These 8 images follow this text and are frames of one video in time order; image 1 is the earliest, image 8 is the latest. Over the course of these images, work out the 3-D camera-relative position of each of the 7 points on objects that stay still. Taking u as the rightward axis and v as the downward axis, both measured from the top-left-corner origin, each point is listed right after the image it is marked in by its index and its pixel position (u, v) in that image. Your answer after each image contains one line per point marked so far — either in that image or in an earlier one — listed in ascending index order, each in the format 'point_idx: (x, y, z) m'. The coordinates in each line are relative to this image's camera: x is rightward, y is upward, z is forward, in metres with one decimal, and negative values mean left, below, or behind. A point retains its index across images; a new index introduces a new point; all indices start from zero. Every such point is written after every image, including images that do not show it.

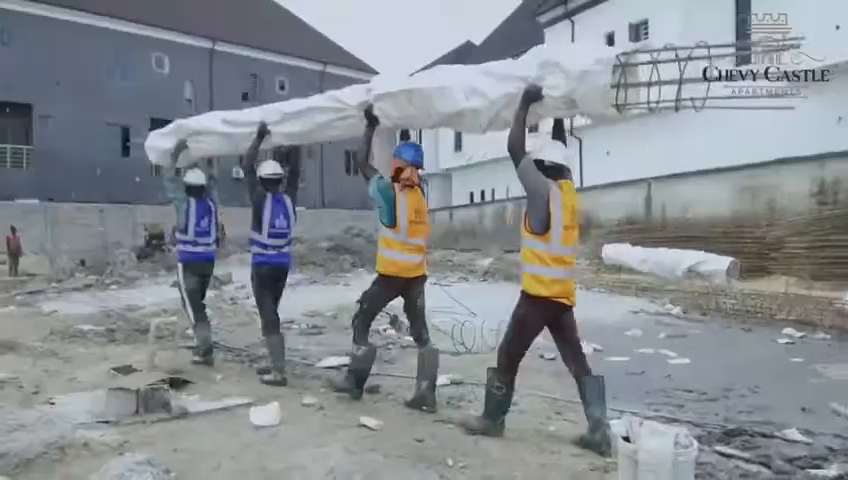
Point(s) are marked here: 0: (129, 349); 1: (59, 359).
0: (-3.6, -1.3, +7.5) m
1: (-4.2, -1.4, +7.1) m
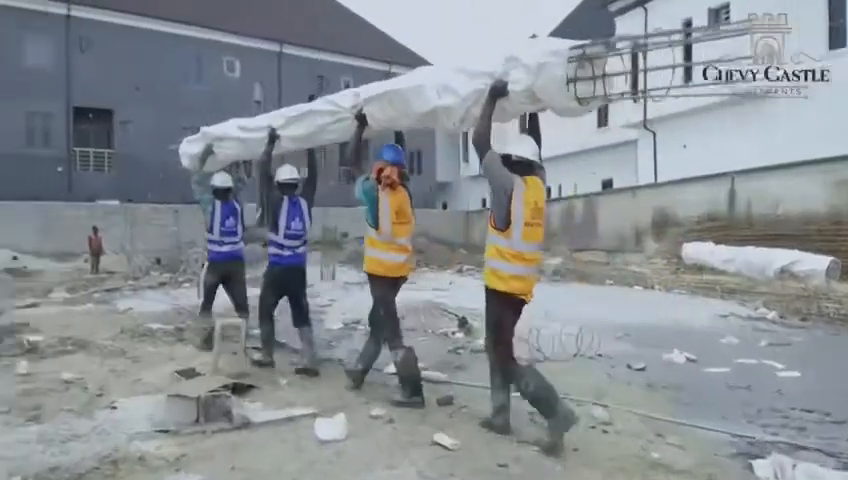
0: (-2.8, -1.3, +7.4) m
1: (-3.4, -1.4, +7.0) m
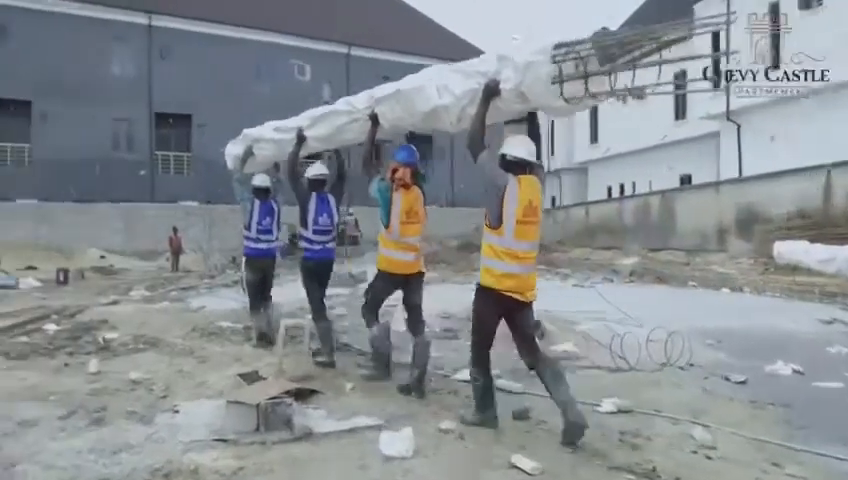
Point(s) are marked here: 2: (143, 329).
0: (-1.9, -1.3, +7.3) m
1: (-2.6, -1.4, +6.9) m
2: (-4.3, -1.3, +9.4) m
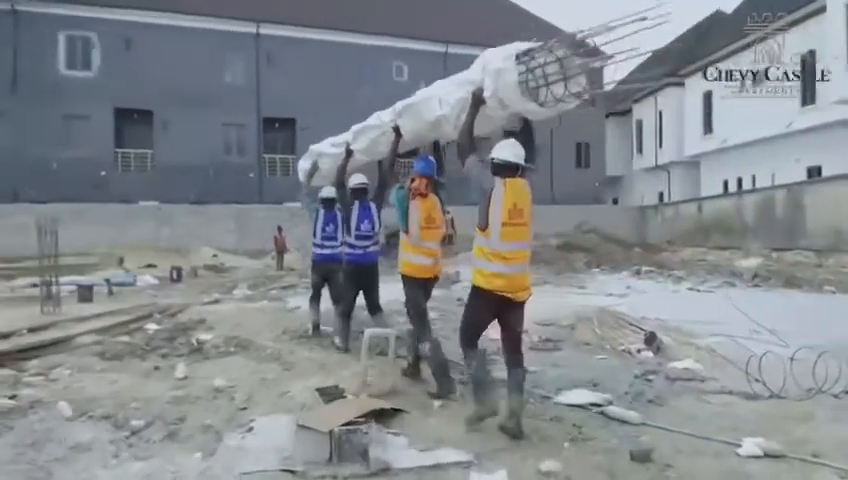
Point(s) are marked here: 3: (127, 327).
0: (-0.9, -1.3, +6.9) m
1: (-1.6, -1.4, +6.7) m
2: (-2.9, -1.4, +9.4) m
3: (-4.5, -1.3, +9.3) m
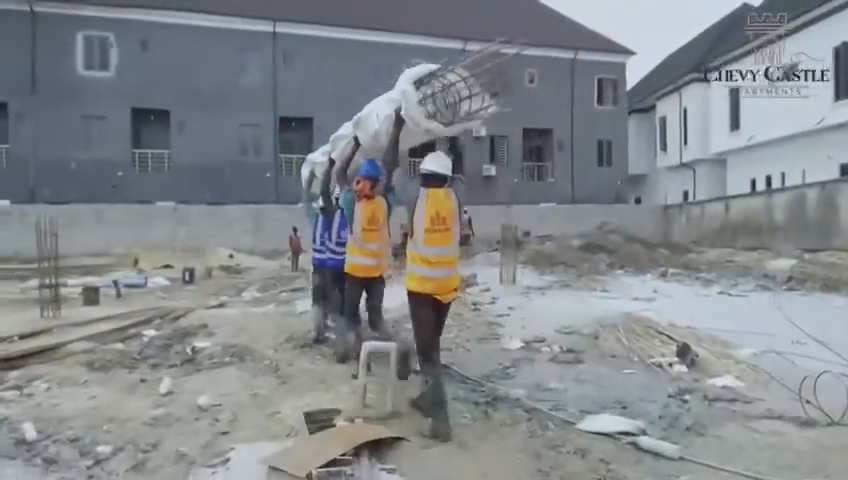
0: (-0.8, -1.4, +6.3) m
1: (-1.5, -1.4, +6.1) m
2: (-2.7, -1.4, +8.9) m
3: (-4.4, -1.4, +8.9) m
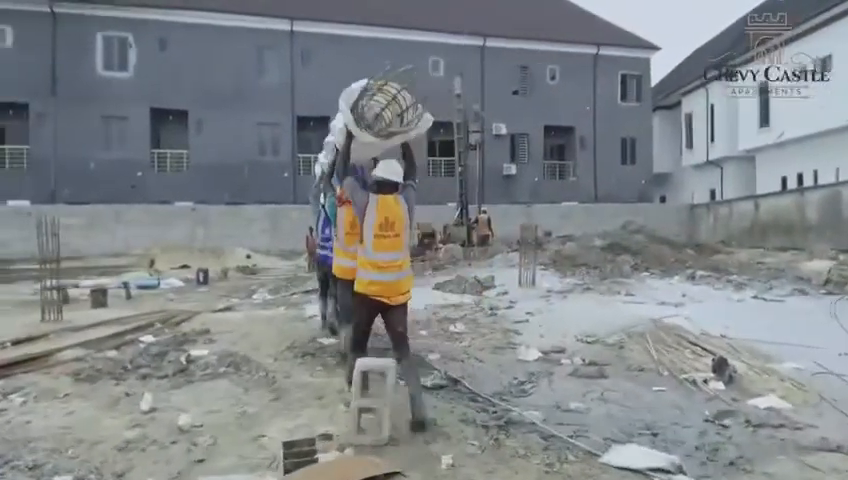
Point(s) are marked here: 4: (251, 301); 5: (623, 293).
0: (-0.7, -1.4, +5.8) m
1: (-1.4, -1.4, +5.6) m
2: (-2.5, -1.4, +8.4) m
3: (-4.2, -1.4, +8.4) m
4: (-3.9, -1.4, +13.8) m
5: (+4.2, -1.1, +12.9) m
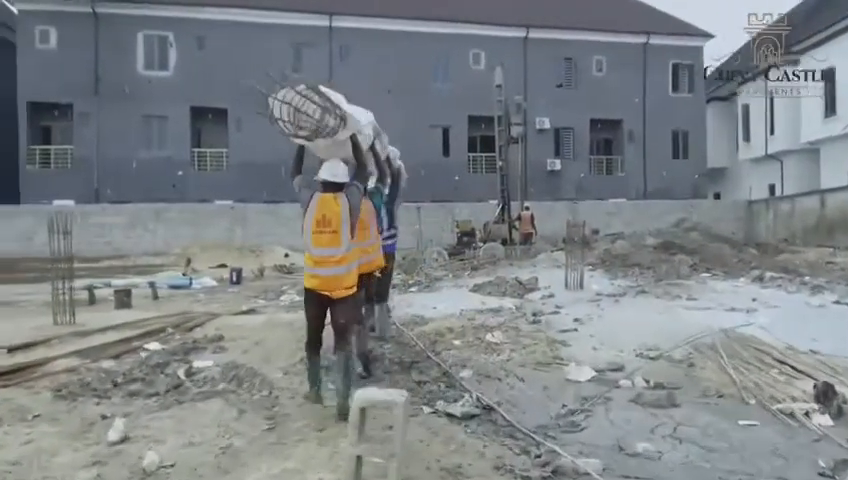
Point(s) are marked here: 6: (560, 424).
0: (-0.5, -1.3, +4.8) m
1: (-1.2, -1.4, +4.7) m
2: (-2.1, -1.4, +7.5) m
3: (-3.8, -1.3, +7.7) m
4: (-3.2, -1.4, +13.1) m
5: (+4.9, -1.1, +11.5) m
6: (+1.0, -1.4, +4.5) m
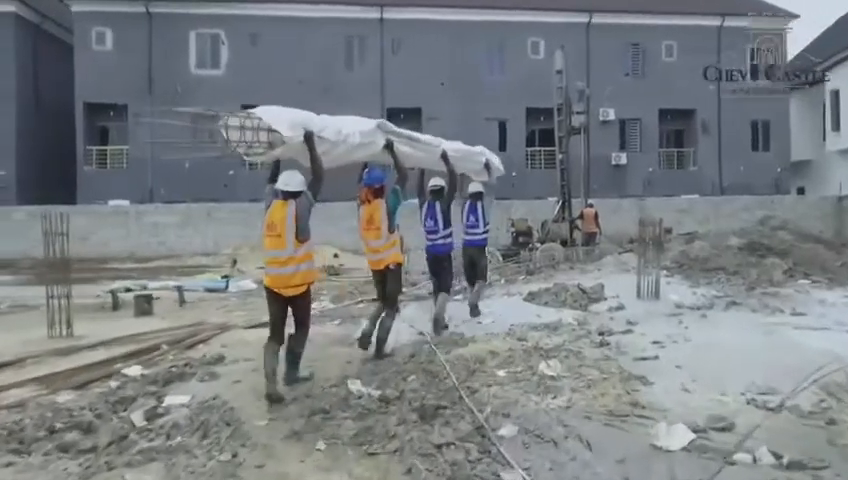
0: (-0.4, -1.4, +3.2) m
1: (-1.1, -1.4, +3.2) m
2: (-1.8, -1.4, +6.1) m
3: (-3.4, -1.4, +6.4) m
4: (-2.3, -1.4, +11.7) m
5: (+5.6, -1.1, +9.4) m
6: (+1.1, -1.4, +2.8) m
